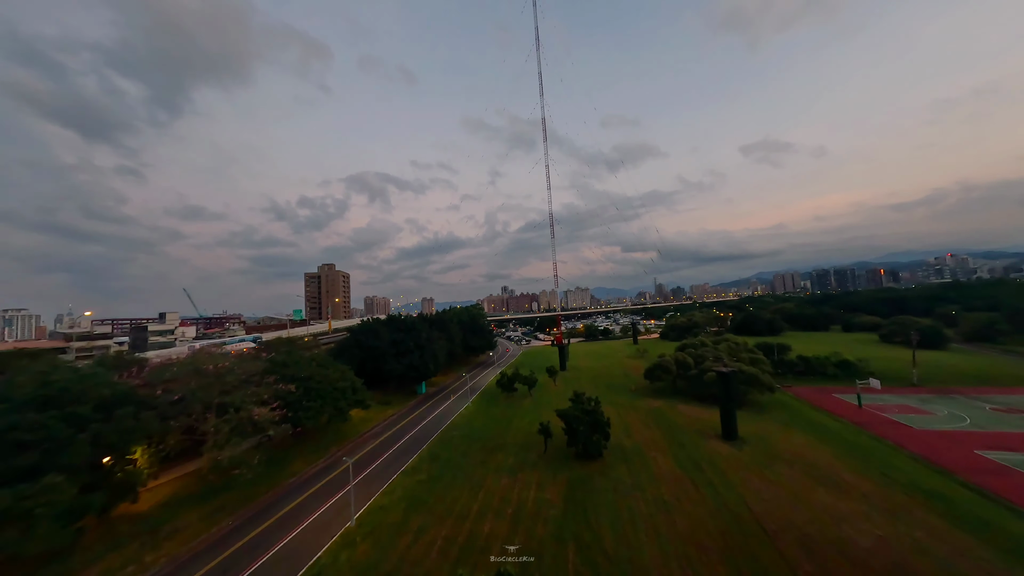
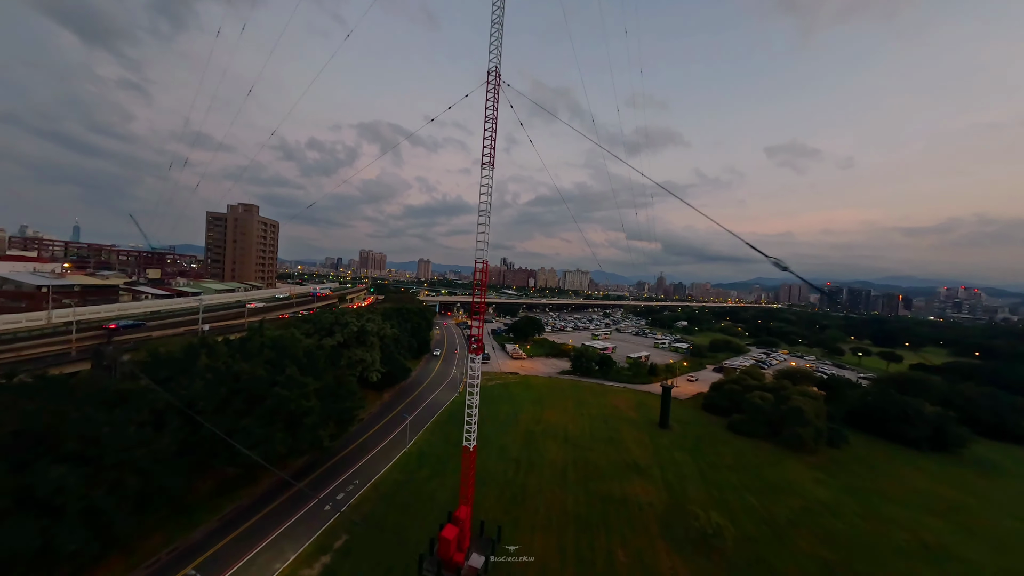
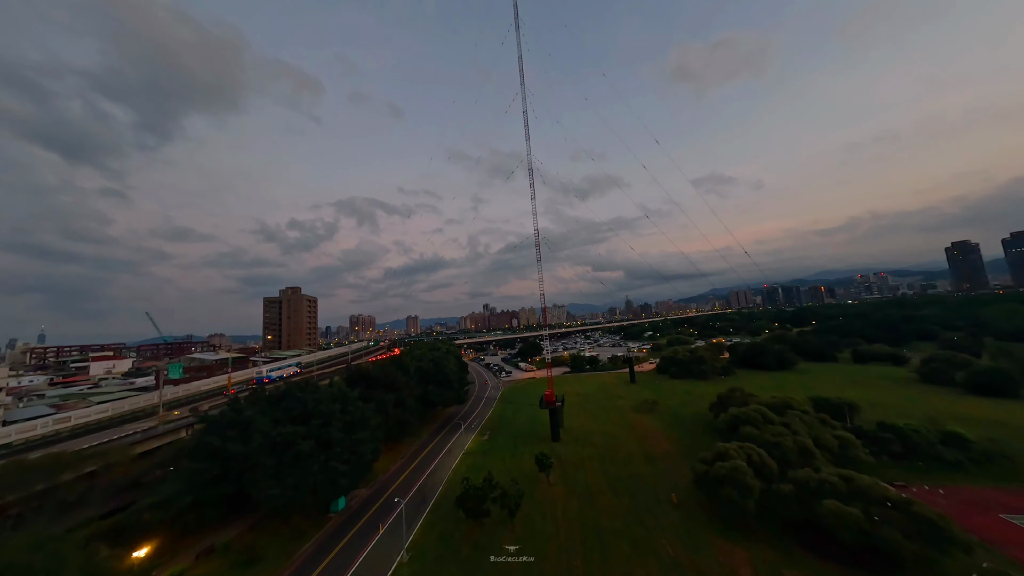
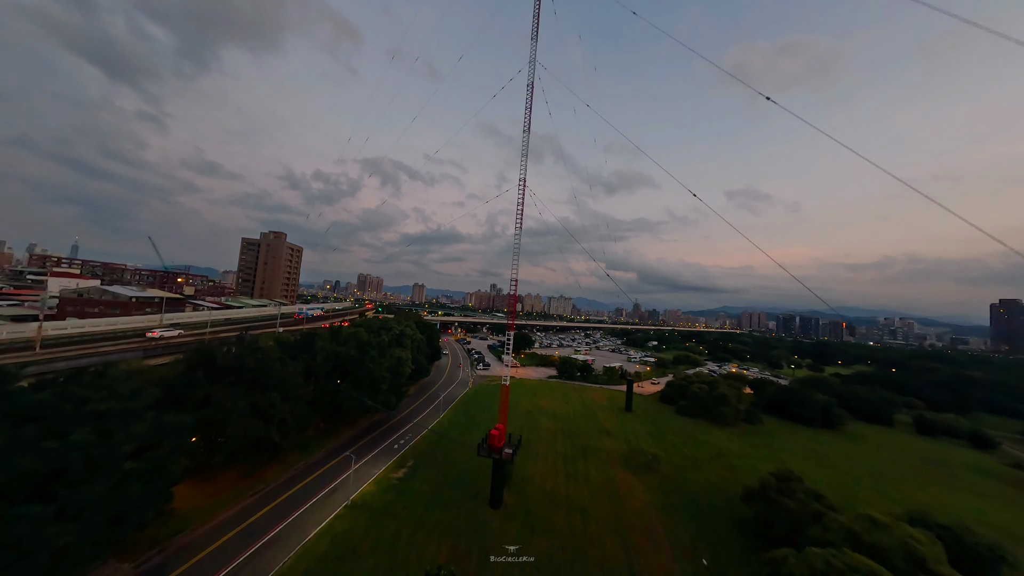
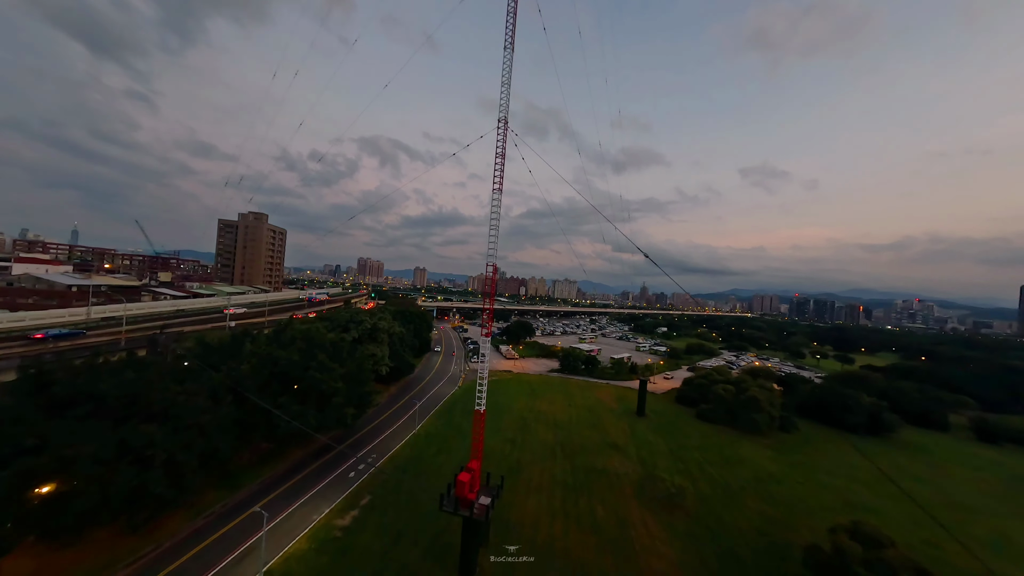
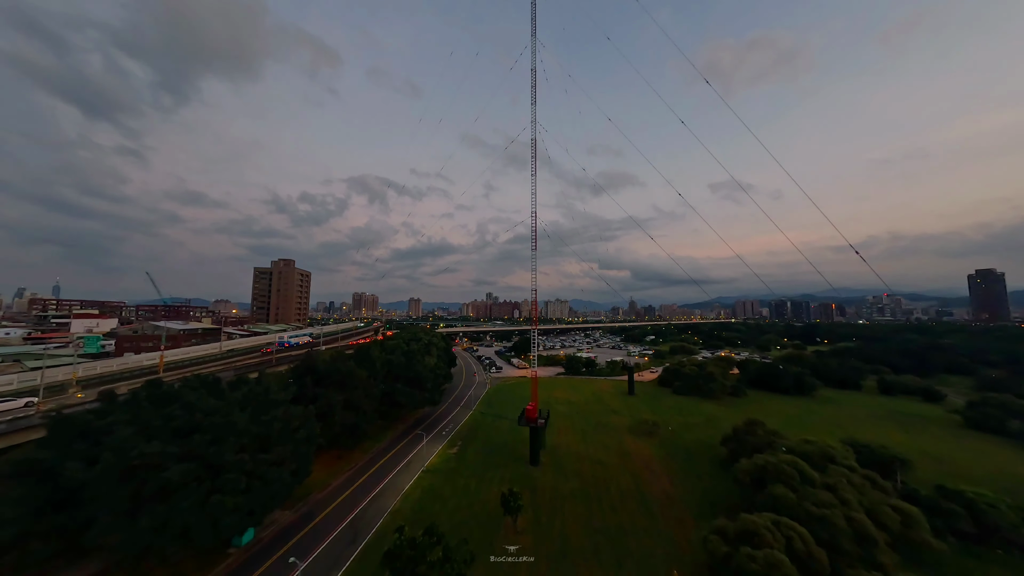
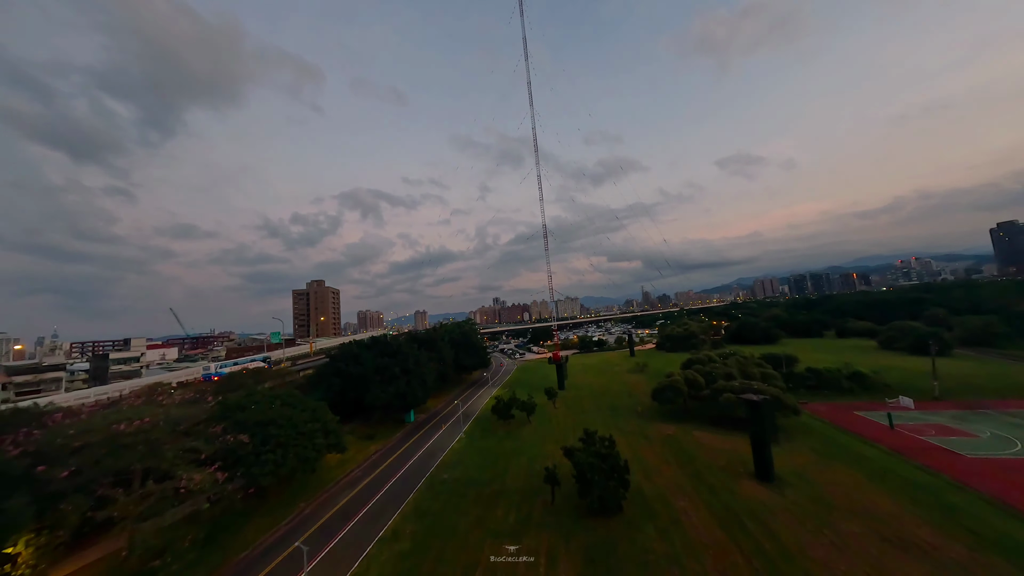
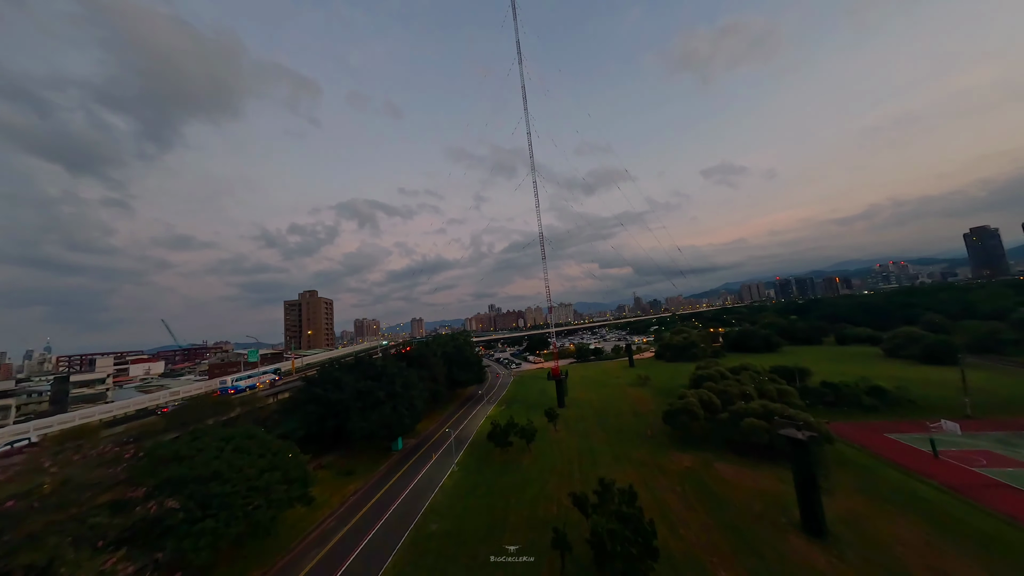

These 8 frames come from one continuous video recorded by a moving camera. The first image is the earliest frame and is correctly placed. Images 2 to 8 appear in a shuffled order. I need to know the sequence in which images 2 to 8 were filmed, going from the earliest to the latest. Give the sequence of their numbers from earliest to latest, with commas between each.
7, 8, 3, 6, 4, 5, 2
